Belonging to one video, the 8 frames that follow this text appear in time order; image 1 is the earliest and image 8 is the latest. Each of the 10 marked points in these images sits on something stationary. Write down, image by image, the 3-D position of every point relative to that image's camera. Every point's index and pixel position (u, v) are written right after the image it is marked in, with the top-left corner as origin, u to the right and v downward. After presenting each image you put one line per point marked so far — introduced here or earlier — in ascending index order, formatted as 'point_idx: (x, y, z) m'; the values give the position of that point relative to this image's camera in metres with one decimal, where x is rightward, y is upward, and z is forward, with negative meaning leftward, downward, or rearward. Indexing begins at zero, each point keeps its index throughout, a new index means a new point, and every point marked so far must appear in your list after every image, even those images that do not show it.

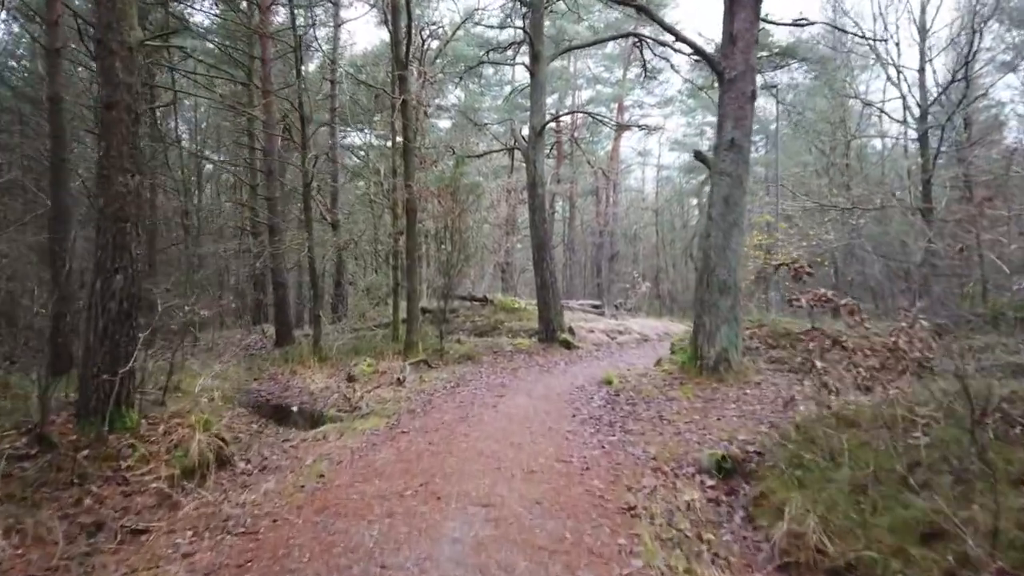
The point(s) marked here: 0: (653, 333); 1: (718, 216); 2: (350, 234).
0: (+3.3, -1.1, +17.5) m
1: (+2.4, +0.8, +8.6) m
2: (-4.0, +1.3, +18.4) m
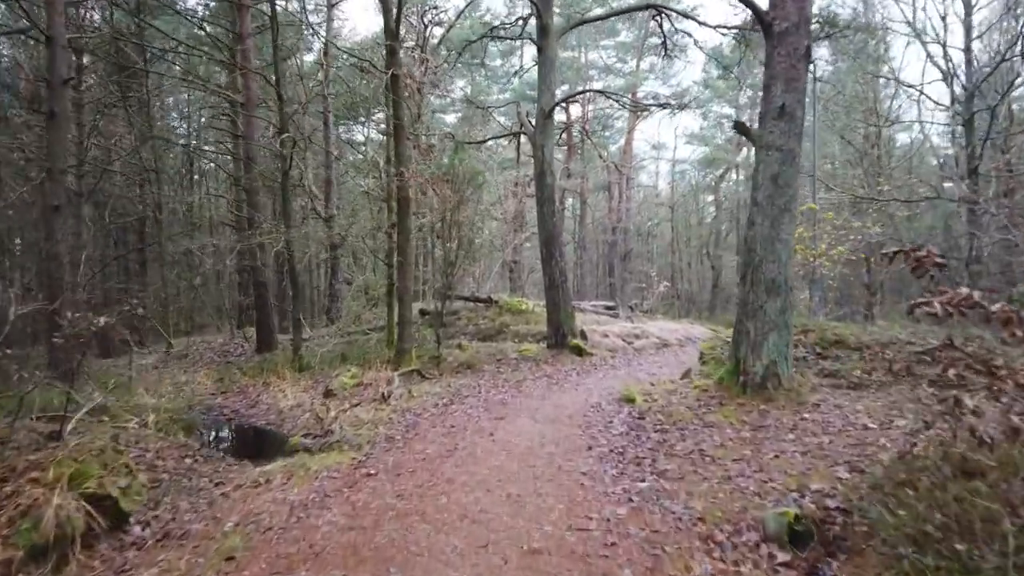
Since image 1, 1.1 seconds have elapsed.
0: (+3.4, -1.1, +15.9) m
1: (+2.4, +0.8, +7.0) m
2: (-3.8, +1.3, +16.9) m
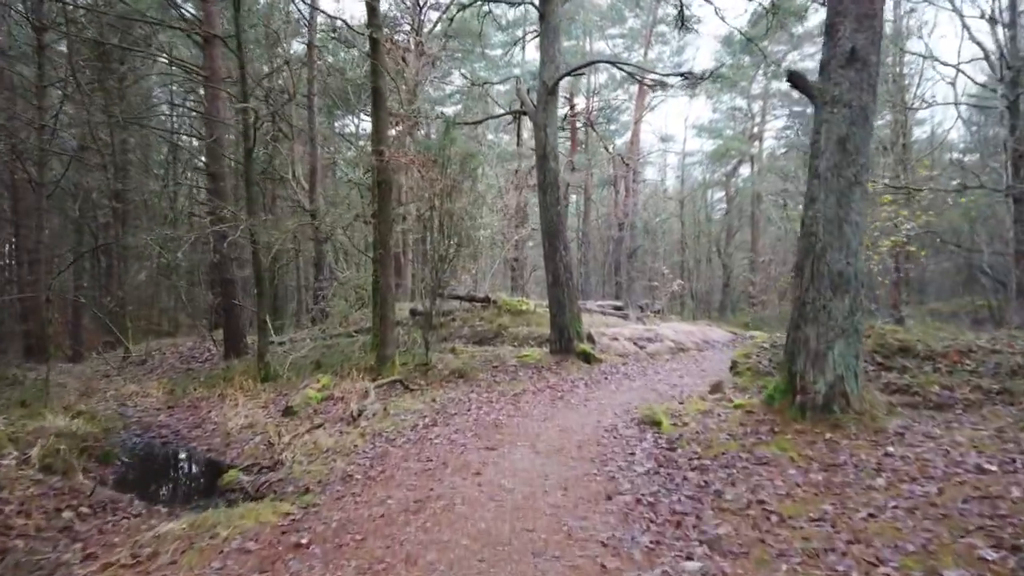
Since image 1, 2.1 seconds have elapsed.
0: (+3.4, -1.0, +14.4) m
1: (+2.3, +0.9, +5.5) m
2: (-3.8, +1.3, +15.4) m
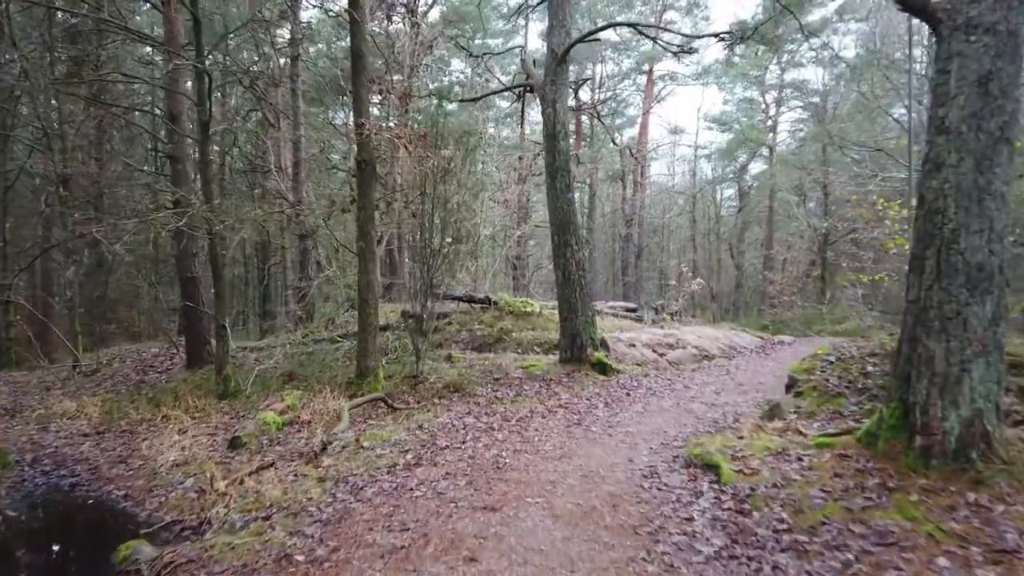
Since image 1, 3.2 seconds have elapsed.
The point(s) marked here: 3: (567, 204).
0: (+3.5, -1.0, +12.9) m
1: (+2.4, +0.9, +3.9) m
2: (-3.8, +1.3, +13.9) m
3: (+0.8, +1.1, +10.4) m
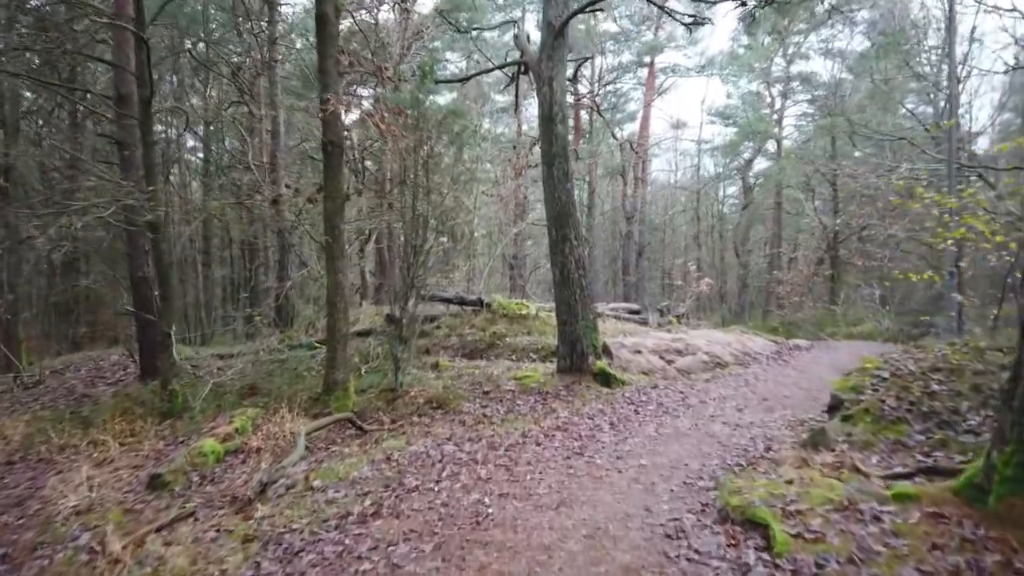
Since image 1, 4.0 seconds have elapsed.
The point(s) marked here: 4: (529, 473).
0: (+3.4, -1.0, +11.7) m
1: (+2.3, +0.9, +2.8) m
2: (-3.9, +1.3, +12.7) m
3: (+0.7, +1.1, +9.2) m
4: (+0.1, -1.2, +4.8) m
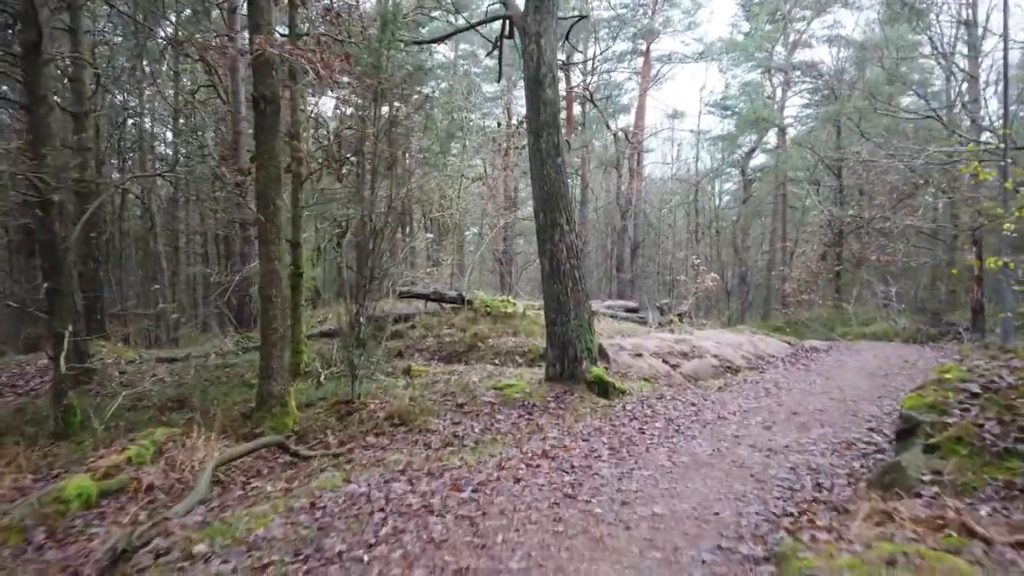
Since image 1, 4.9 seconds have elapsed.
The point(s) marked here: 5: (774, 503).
0: (+3.1, -0.9, +10.4) m
1: (+2.1, +0.9, +1.5) m
2: (-4.1, +1.4, +11.3) m
3: (+0.5, +1.2, +7.9) m
4: (-0.1, -1.1, +3.5) m
5: (+1.4, -1.1, +4.0) m
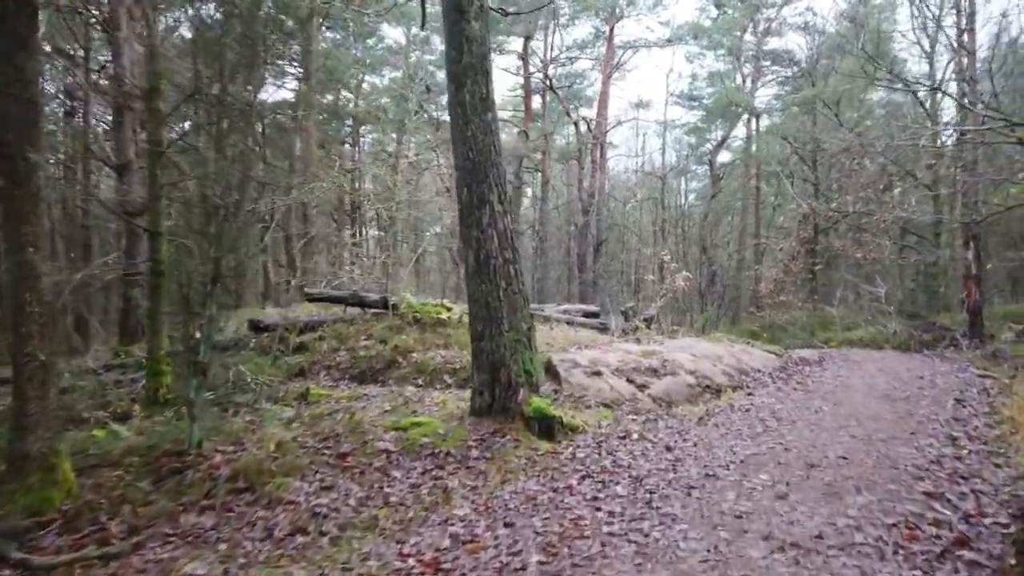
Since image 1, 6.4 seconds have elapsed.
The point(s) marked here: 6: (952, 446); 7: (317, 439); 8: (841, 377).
0: (+2.3, -1.0, +8.5) m
1: (+1.8, +1.0, -0.4) m
2: (-4.9, +1.4, +9.1) m
3: (-0.2, +1.2, +5.9) m
4: (-0.5, -1.1, +1.4) m
5: (+0.9, -1.1, +2.0) m
6: (+3.1, -1.1, +5.3) m
7: (-1.4, -1.1, +5.4) m
8: (+3.7, -1.0, +8.5) m
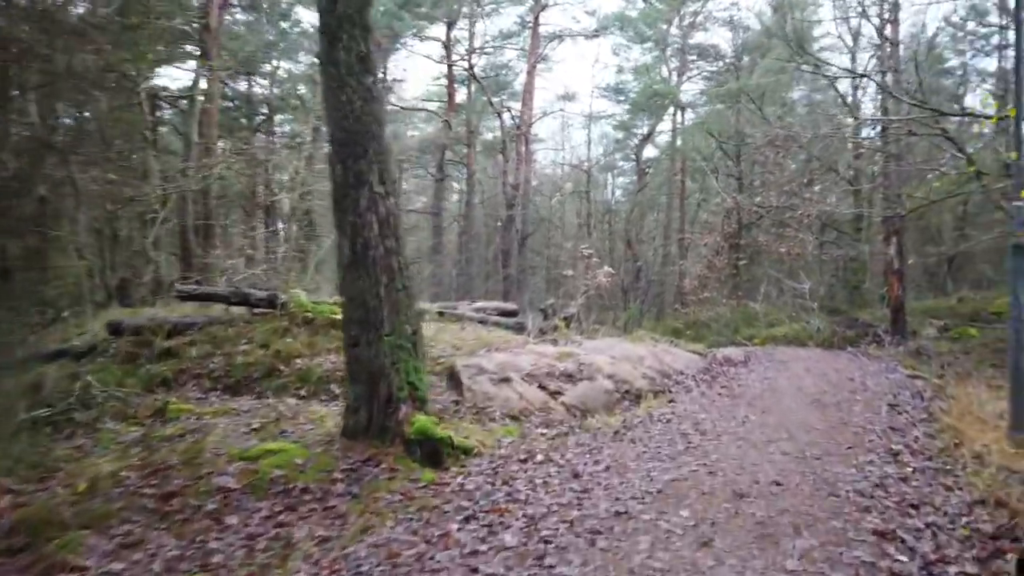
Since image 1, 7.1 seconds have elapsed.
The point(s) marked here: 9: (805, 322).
0: (+1.3, -0.9, +7.8) m
1: (+1.5, +0.9, -1.2) m
2: (-6.0, +1.4, +7.7) m
3: (-1.0, +1.2, +4.9) m
4: (-0.9, -1.1, +0.5) m
5: (+0.4, -1.1, +1.2) m
6: (+2.4, -1.1, +4.7) m
7: (-2.1, -1.1, +4.4) m
8: (+2.7, -1.0, +8.0) m
9: (+6.0, -0.7, +15.4) m
